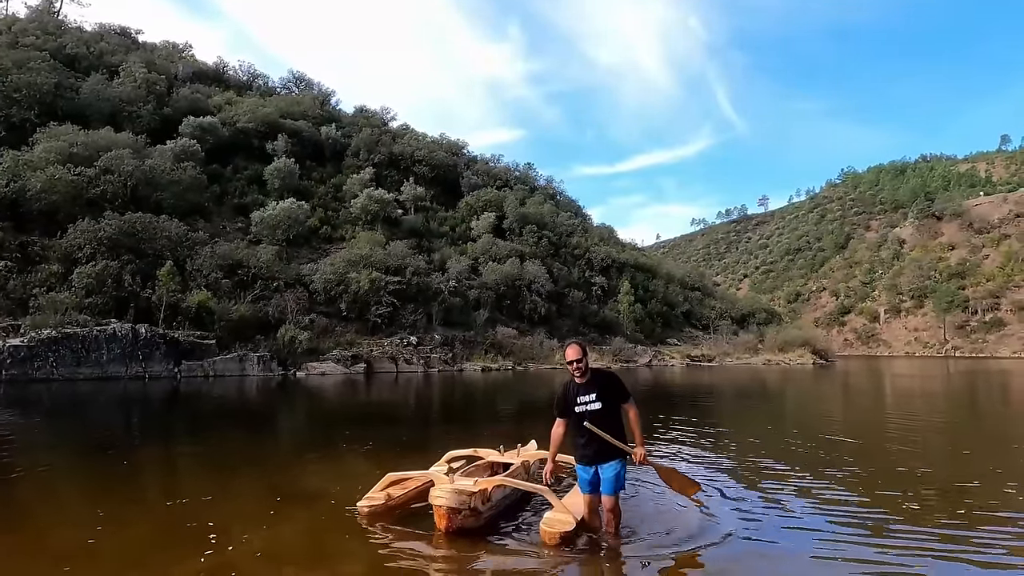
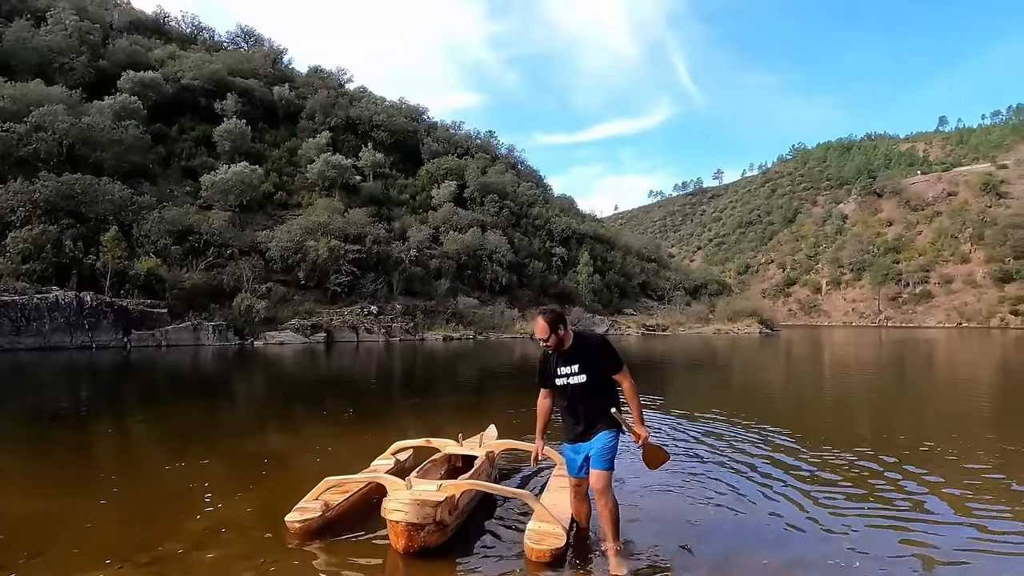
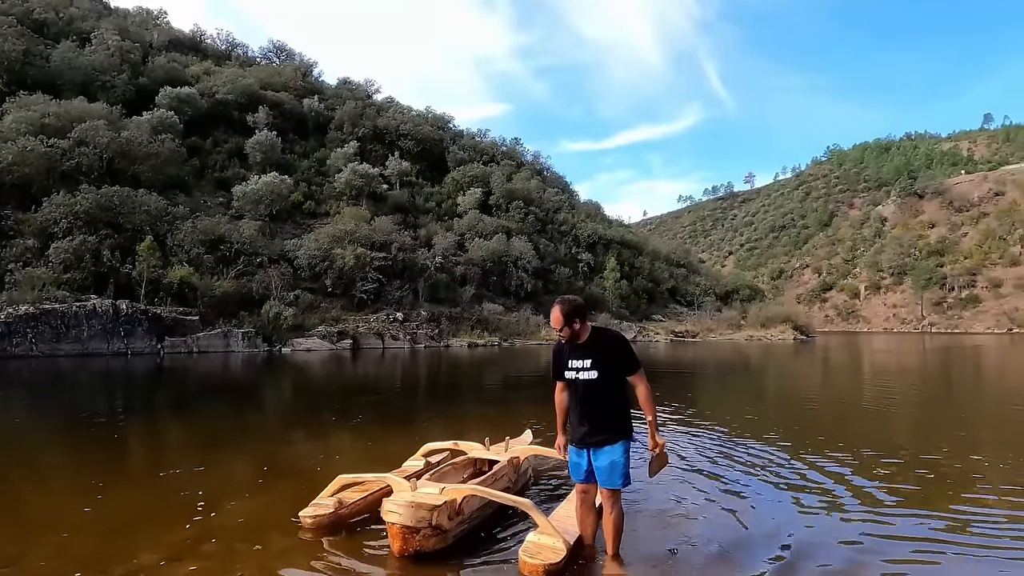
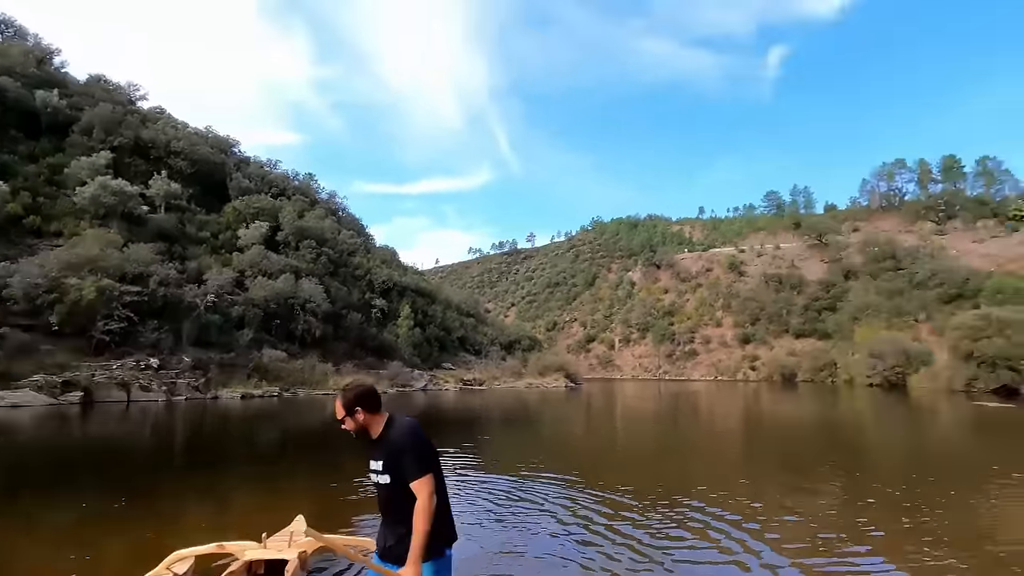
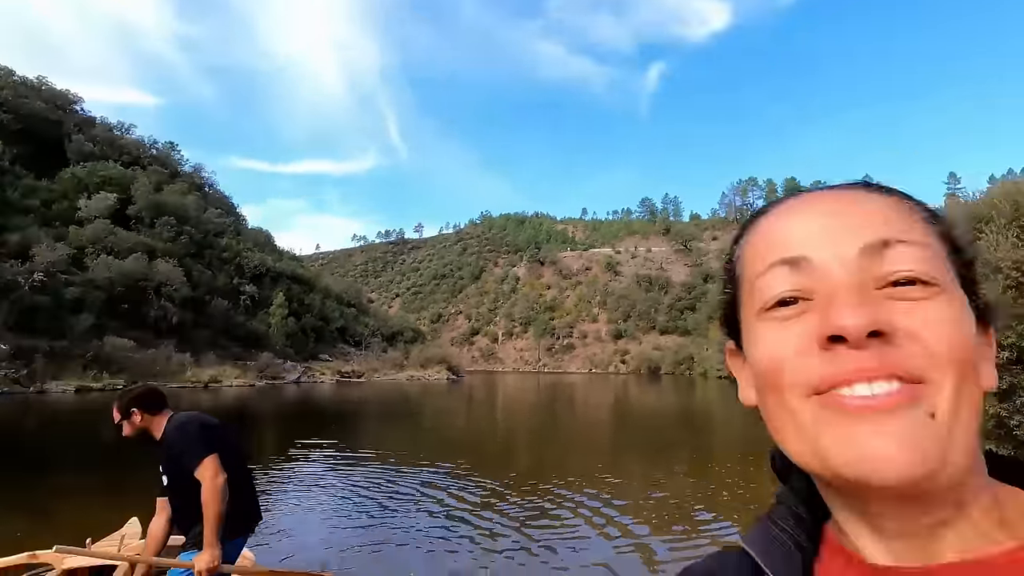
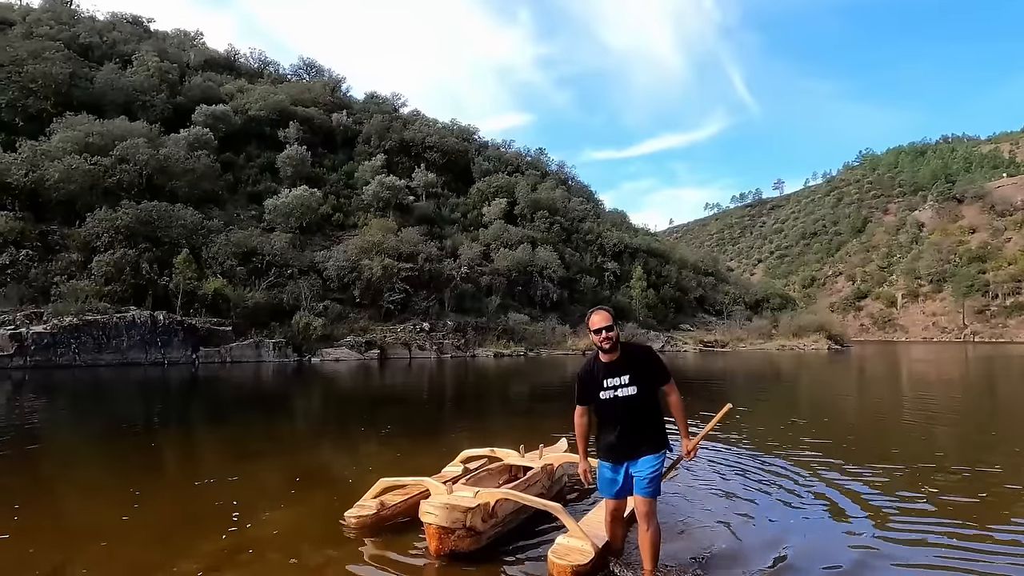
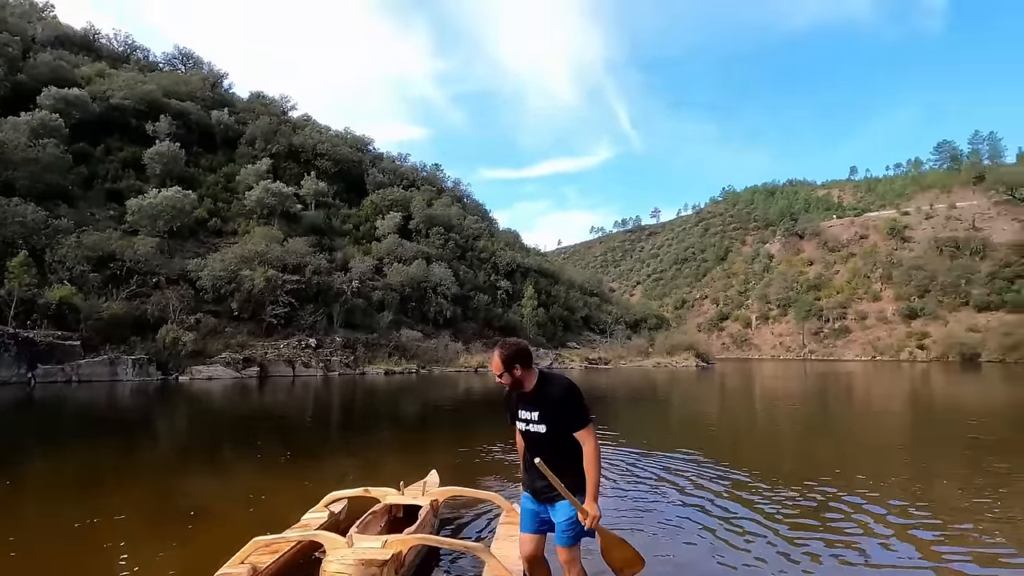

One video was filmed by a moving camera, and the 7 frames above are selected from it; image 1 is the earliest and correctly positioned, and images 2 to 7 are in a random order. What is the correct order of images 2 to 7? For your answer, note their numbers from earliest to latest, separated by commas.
6, 3, 2, 7, 4, 5
